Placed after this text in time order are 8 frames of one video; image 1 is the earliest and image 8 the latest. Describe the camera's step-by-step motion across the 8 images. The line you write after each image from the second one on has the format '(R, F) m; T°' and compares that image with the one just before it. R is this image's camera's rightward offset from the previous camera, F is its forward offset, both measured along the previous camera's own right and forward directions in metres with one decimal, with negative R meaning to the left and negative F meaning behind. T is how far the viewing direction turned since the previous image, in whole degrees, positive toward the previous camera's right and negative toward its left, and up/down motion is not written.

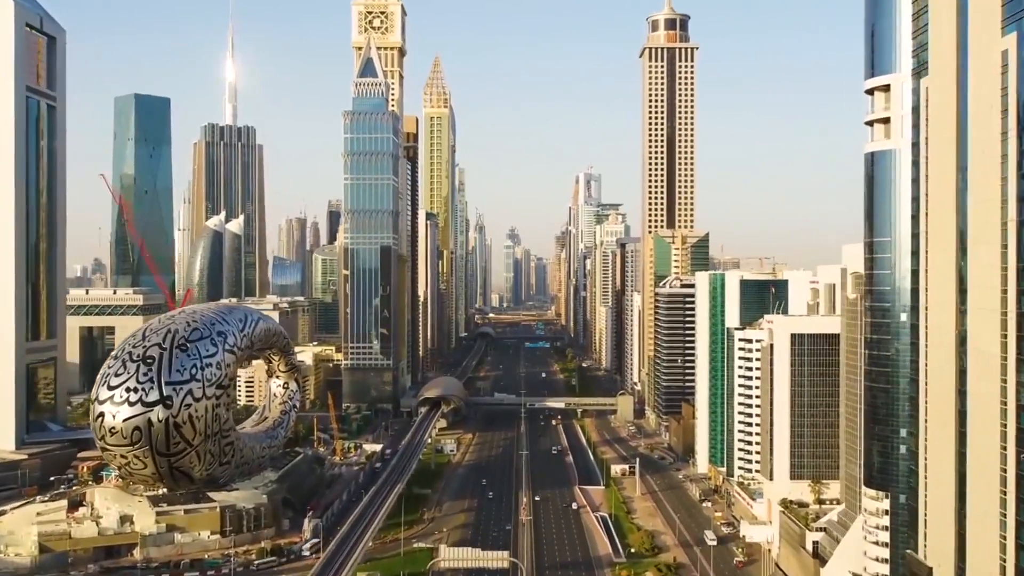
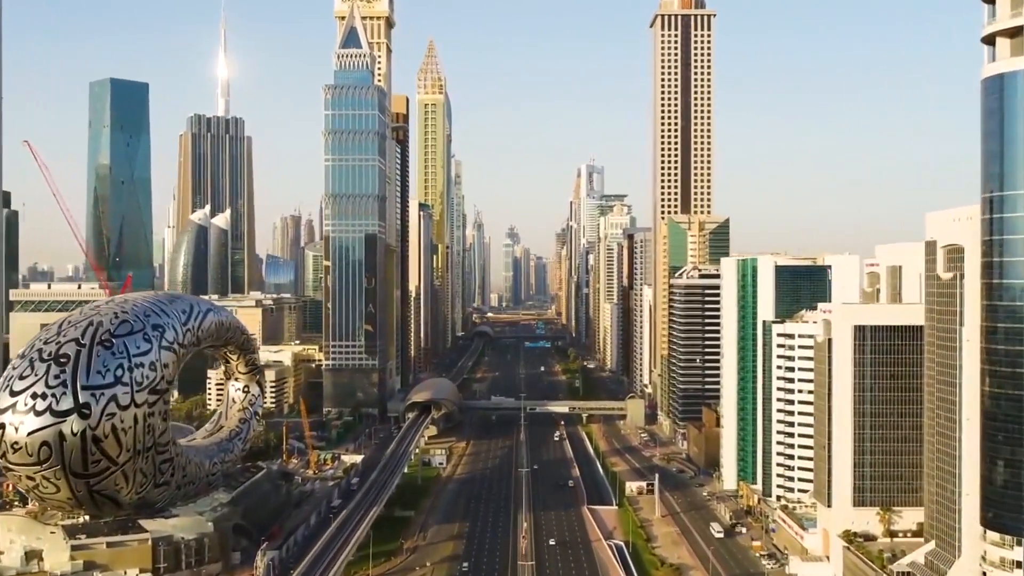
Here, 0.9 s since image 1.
(+0.1, +13.5) m; 0°
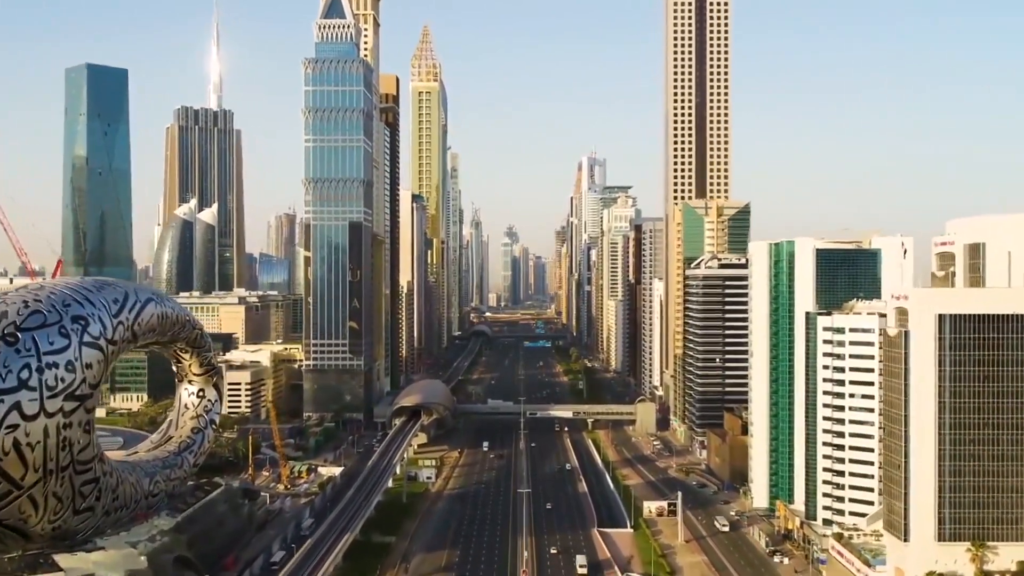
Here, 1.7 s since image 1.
(+0.1, +11.5) m; 0°
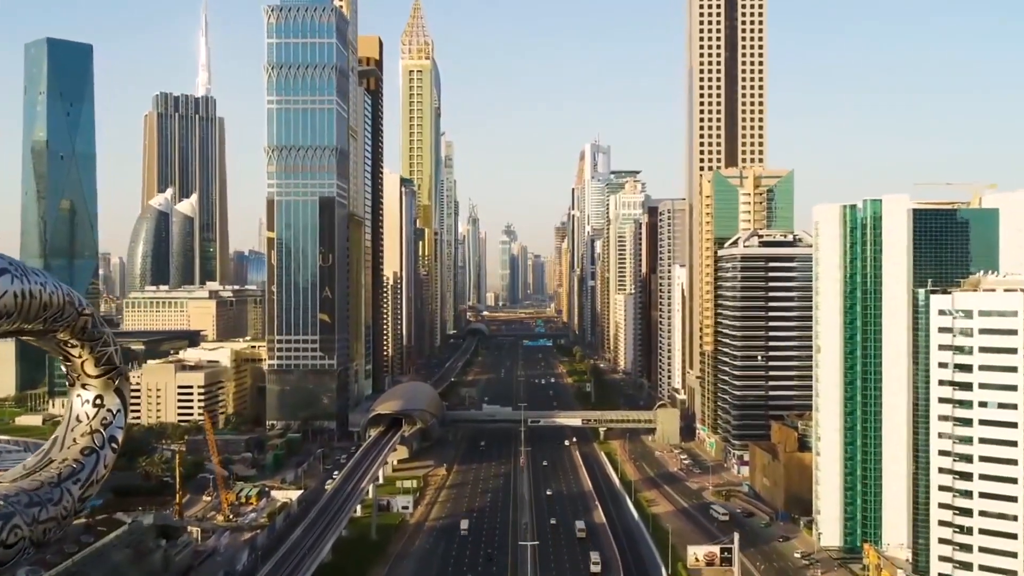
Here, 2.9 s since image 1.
(0.0, +17.3) m; 0°
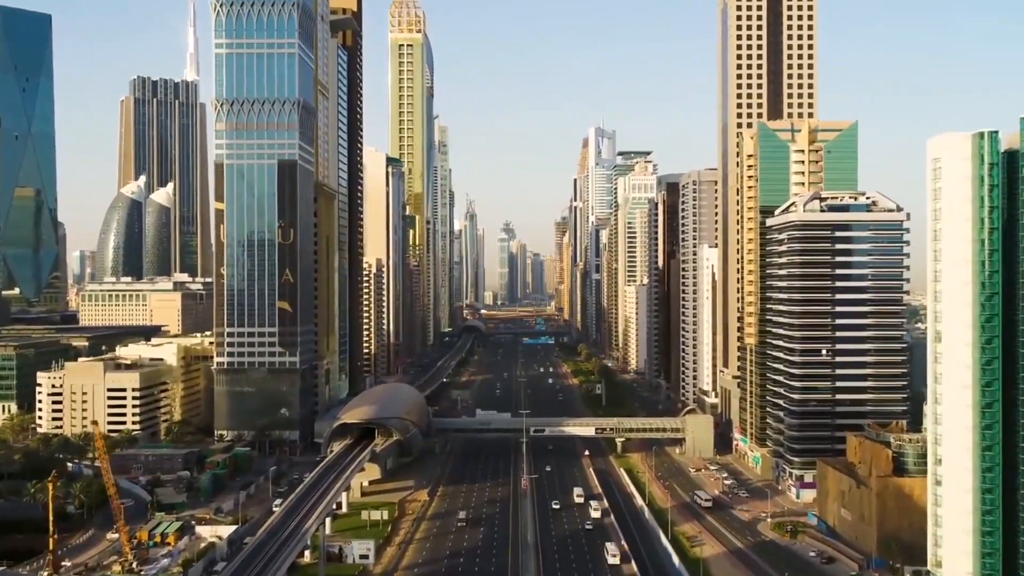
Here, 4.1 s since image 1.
(0.0, +17.3) m; 0°
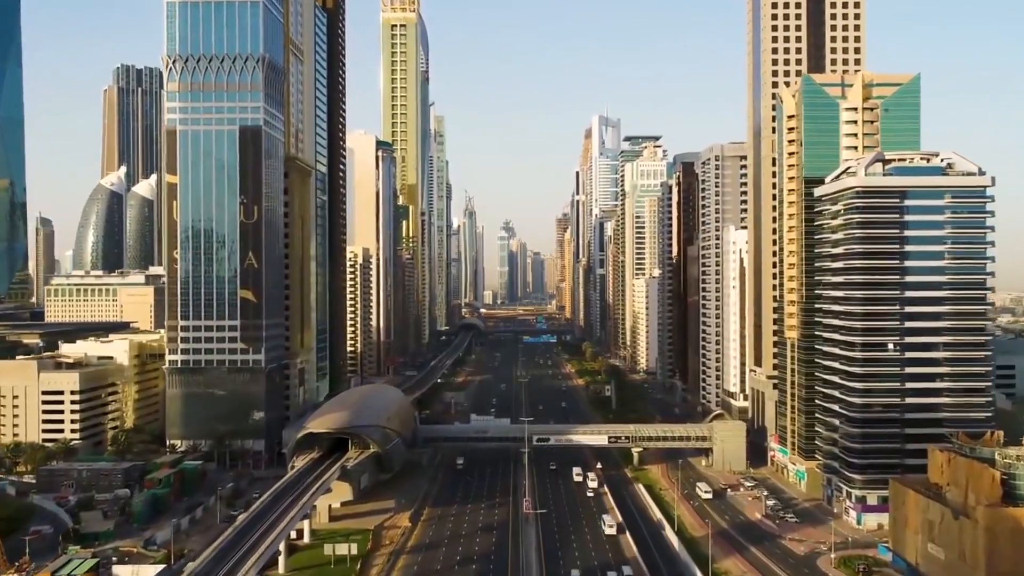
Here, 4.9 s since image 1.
(0.0, +11.6) m; 0°
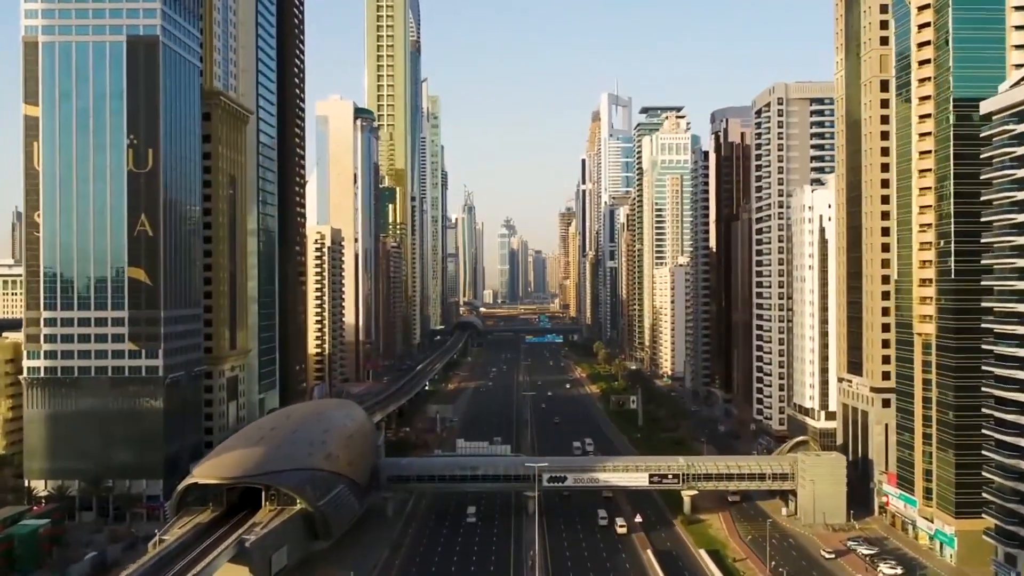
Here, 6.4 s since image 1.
(0.0, +21.1) m; 0°
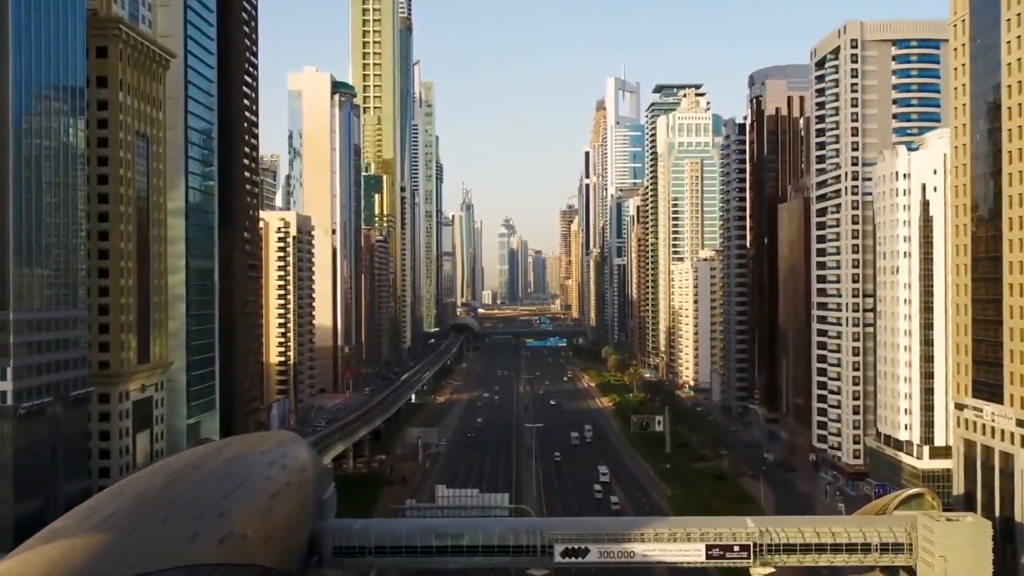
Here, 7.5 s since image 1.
(0.0, +15.2) m; 0°
